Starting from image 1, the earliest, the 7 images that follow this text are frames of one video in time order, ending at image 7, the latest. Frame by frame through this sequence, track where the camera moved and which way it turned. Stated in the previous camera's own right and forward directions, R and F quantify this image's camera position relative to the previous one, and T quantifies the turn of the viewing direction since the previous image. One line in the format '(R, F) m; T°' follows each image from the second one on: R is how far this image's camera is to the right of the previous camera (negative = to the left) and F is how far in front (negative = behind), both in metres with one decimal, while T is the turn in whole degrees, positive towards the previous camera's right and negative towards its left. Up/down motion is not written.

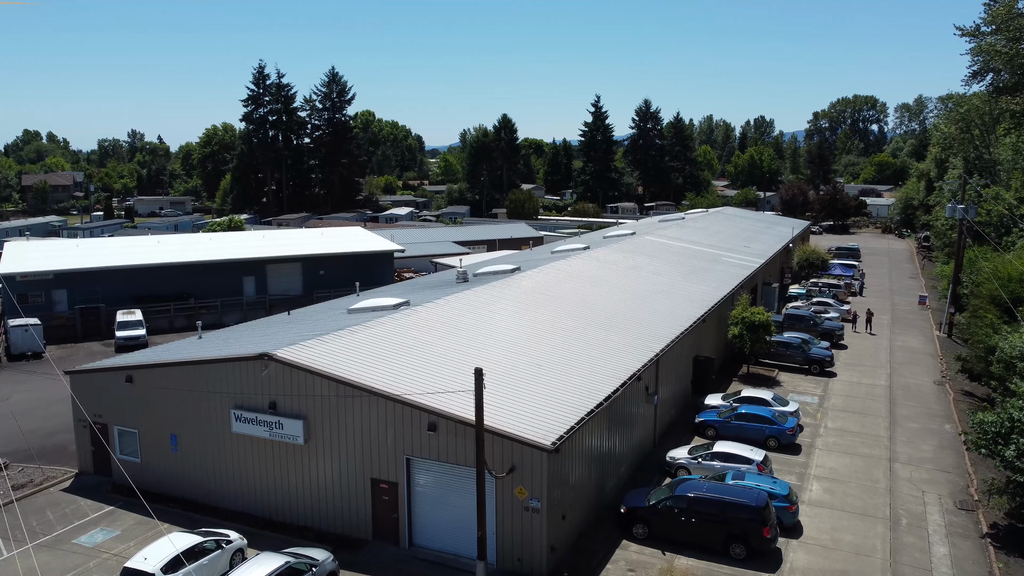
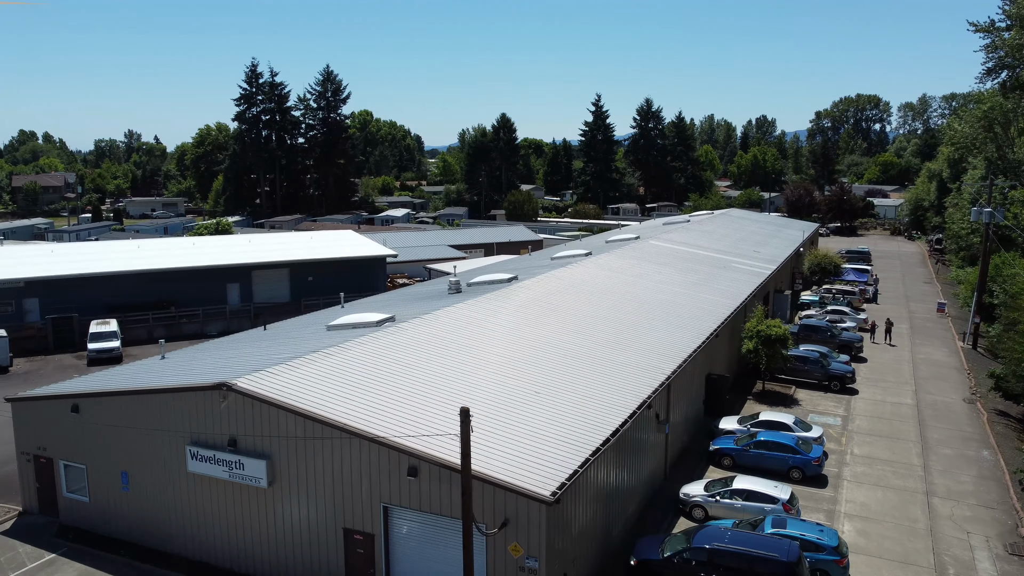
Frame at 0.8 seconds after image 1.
(+0.1, +1.8) m; 0°
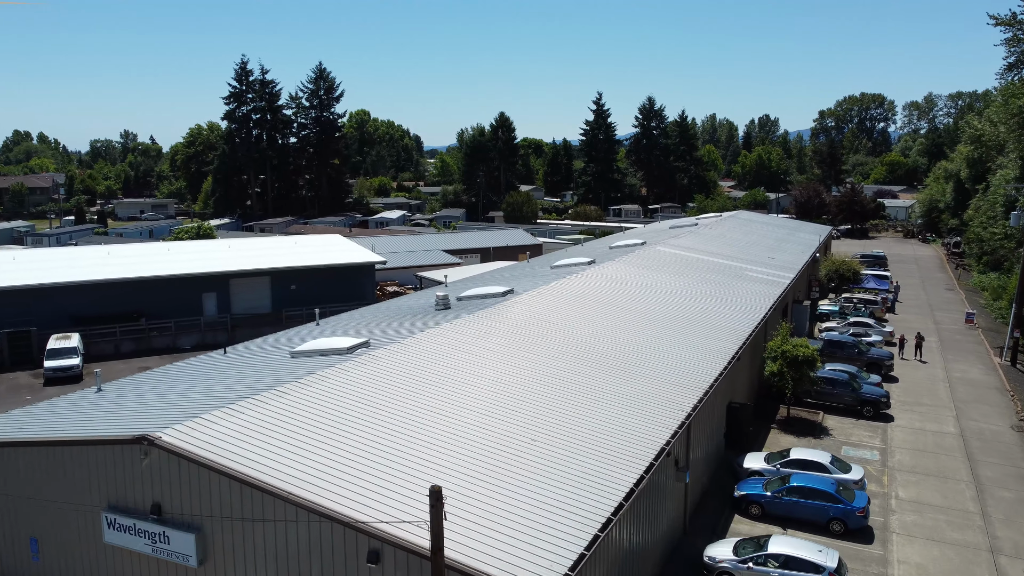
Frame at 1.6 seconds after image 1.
(+0.1, +2.4) m; 0°
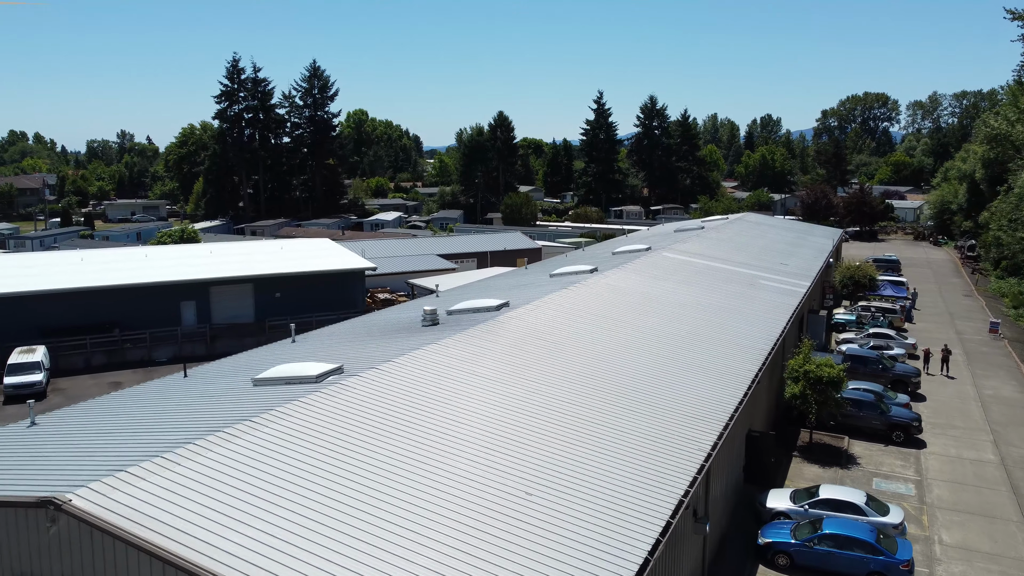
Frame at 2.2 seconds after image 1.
(+0.1, +1.8) m; 0°
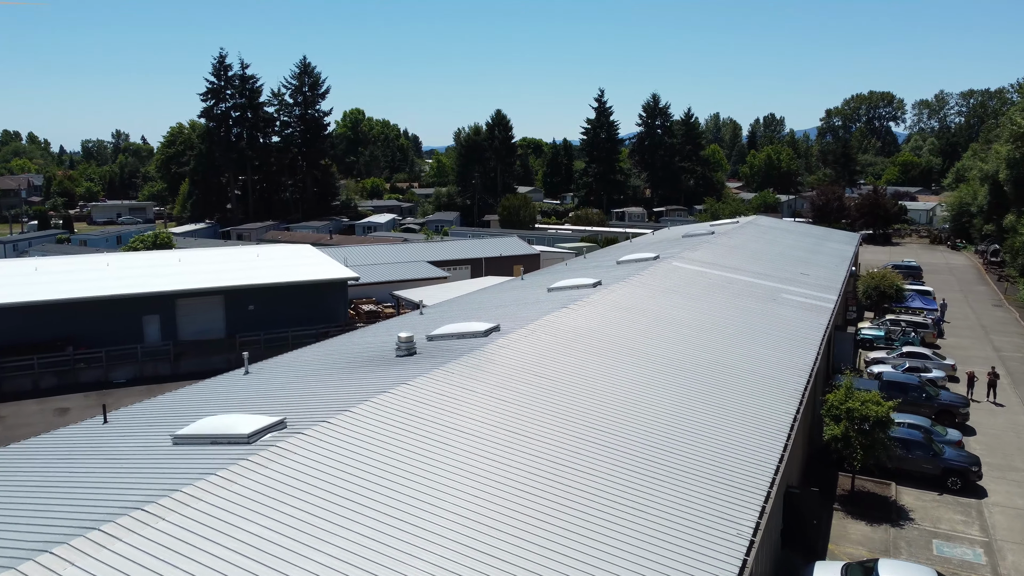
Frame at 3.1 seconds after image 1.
(+0.2, +2.7) m; 0°
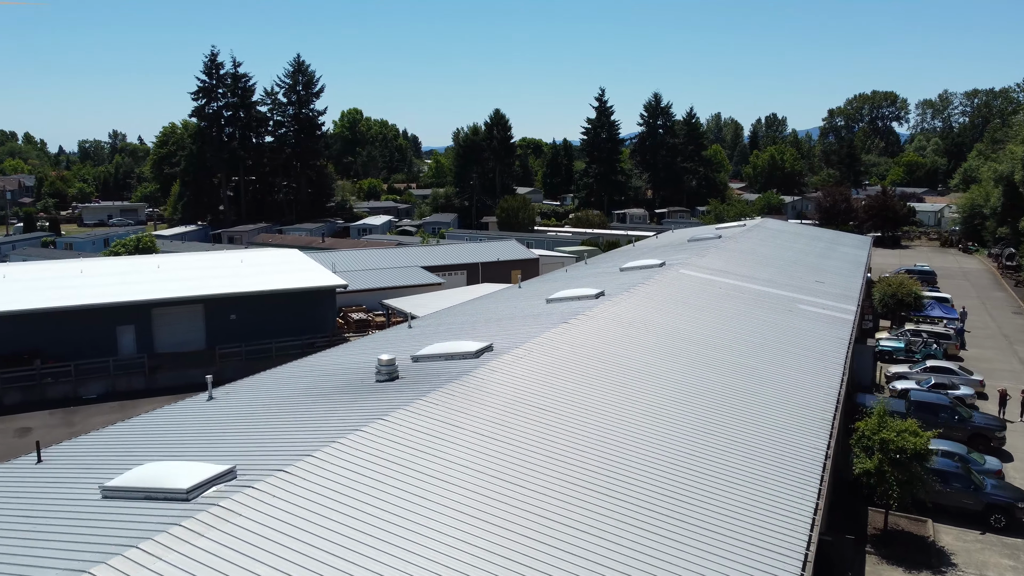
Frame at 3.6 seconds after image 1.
(+0.1, +1.6) m; 0°
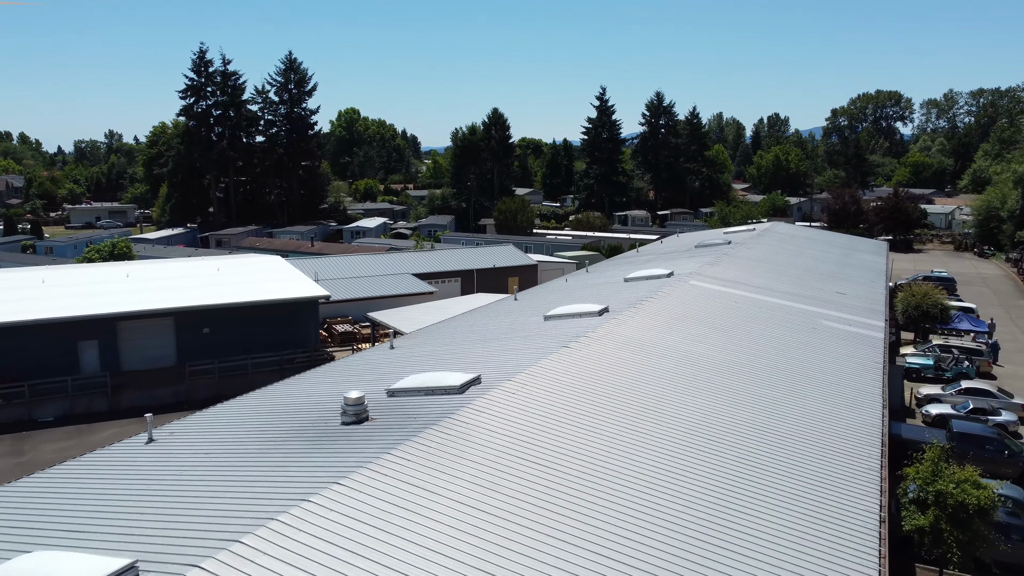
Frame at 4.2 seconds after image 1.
(+0.1, +2.0) m; 0°
